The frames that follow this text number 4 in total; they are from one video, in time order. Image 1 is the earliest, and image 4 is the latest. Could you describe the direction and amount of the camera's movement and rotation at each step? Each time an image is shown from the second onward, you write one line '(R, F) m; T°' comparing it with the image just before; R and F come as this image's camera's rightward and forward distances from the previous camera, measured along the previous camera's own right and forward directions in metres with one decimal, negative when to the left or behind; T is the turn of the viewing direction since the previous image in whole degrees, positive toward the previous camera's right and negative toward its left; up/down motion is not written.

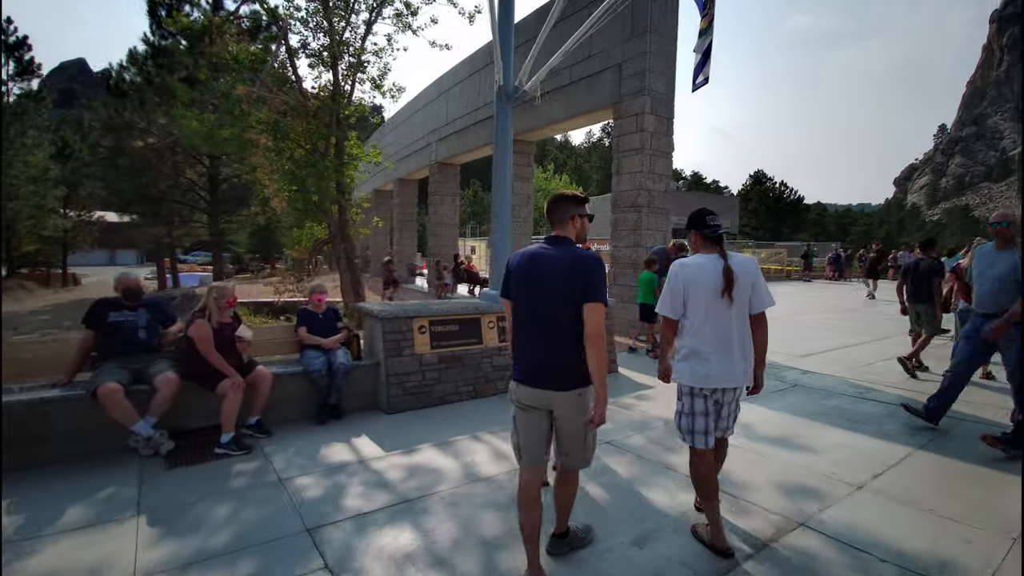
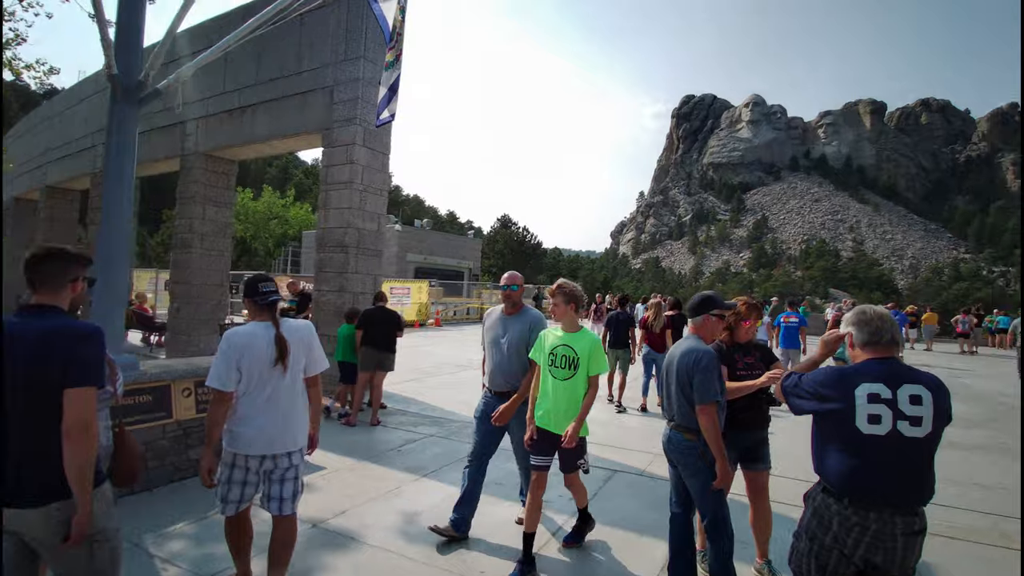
(+1.0, +0.8) m; +23°
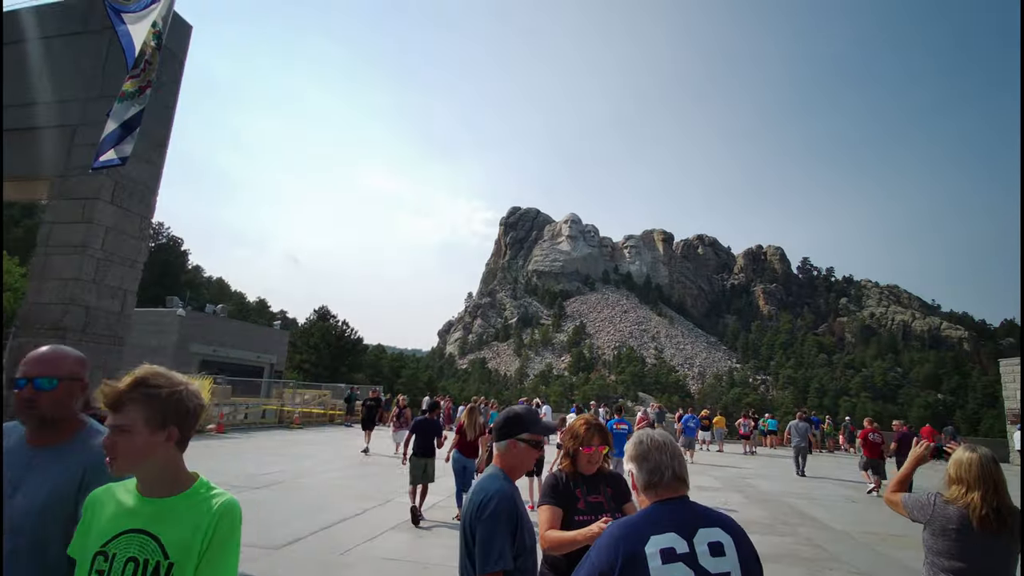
(+0.5, +1.1) m; +16°
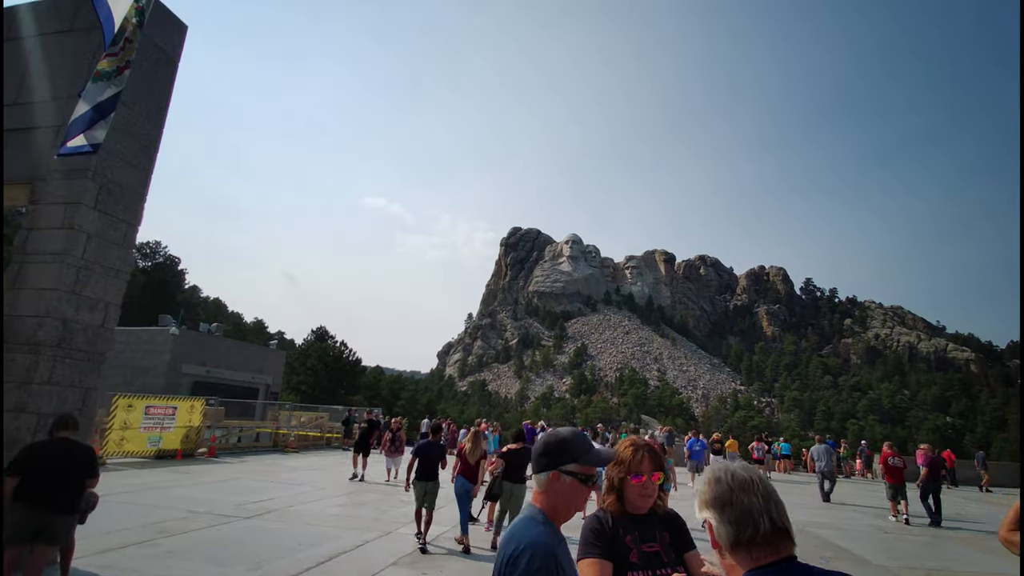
(-0.2, +0.6) m; 0°
